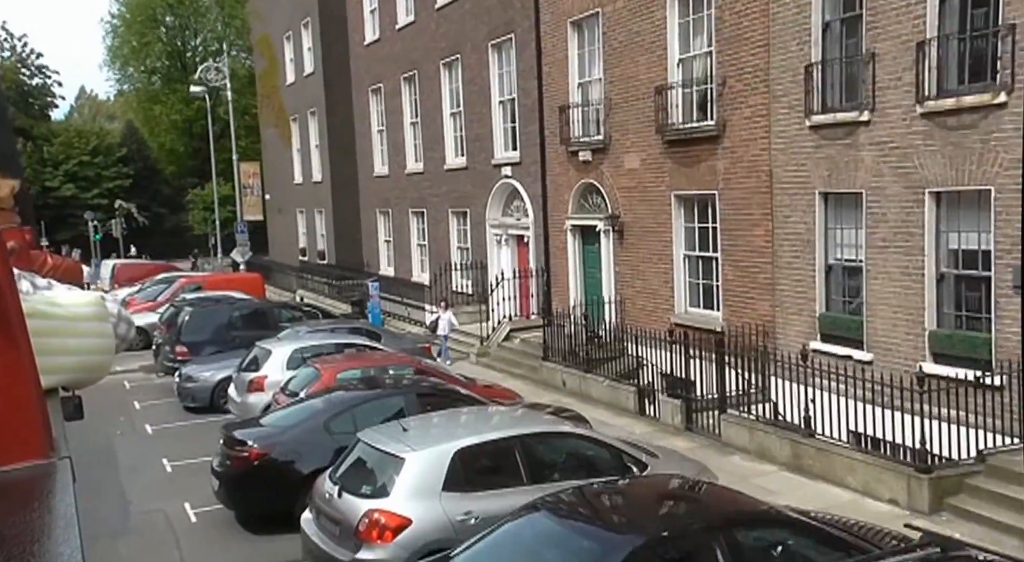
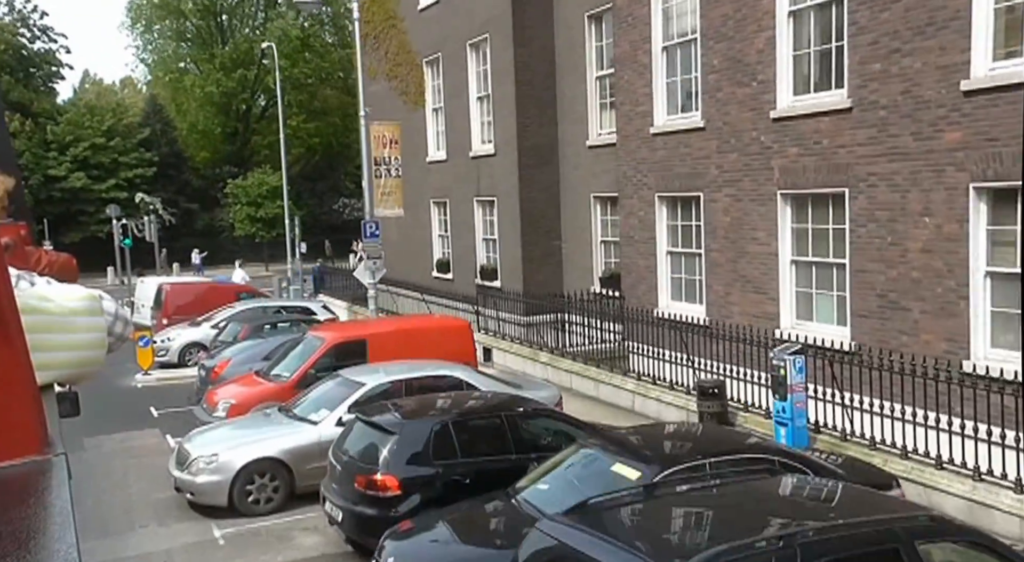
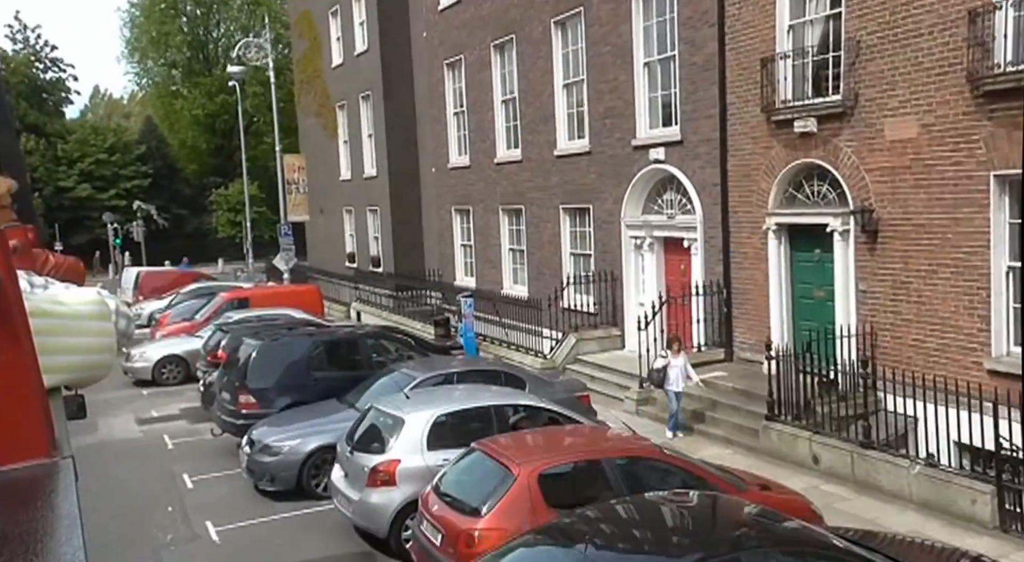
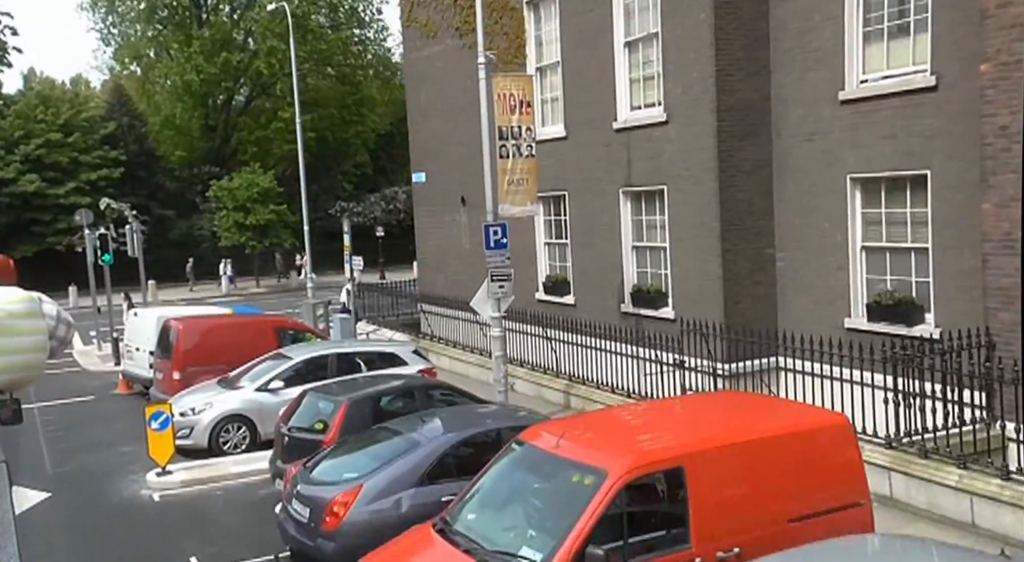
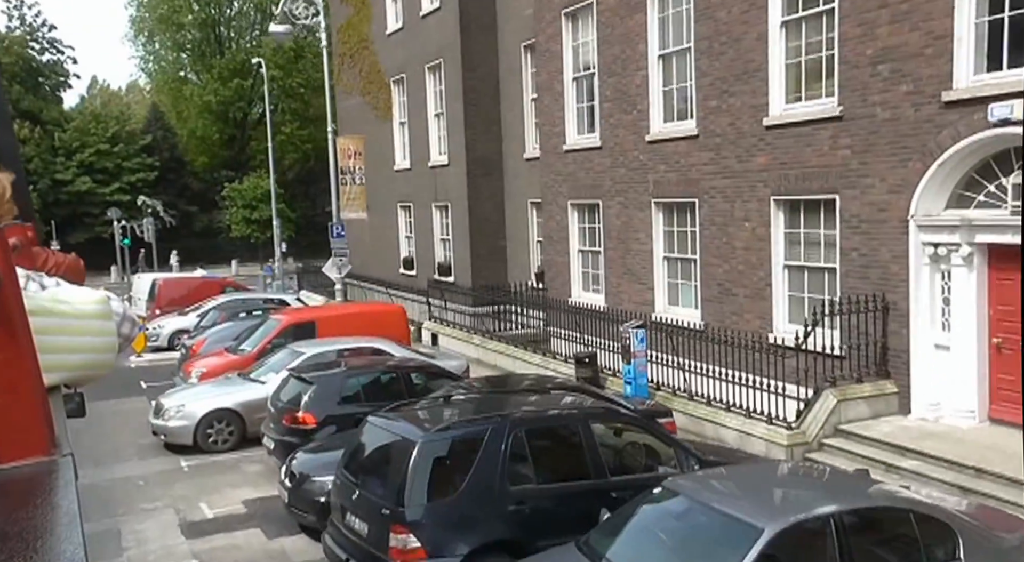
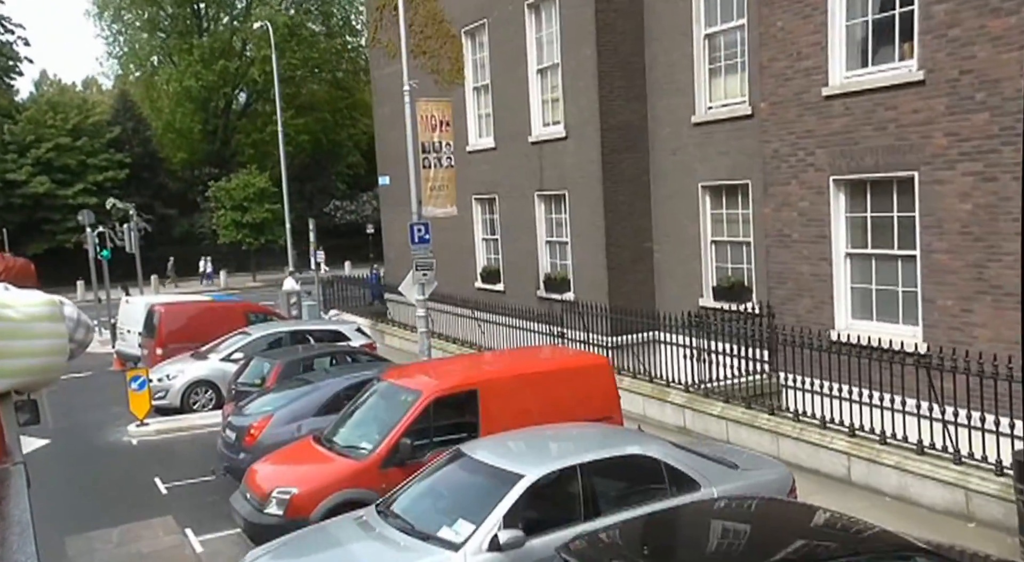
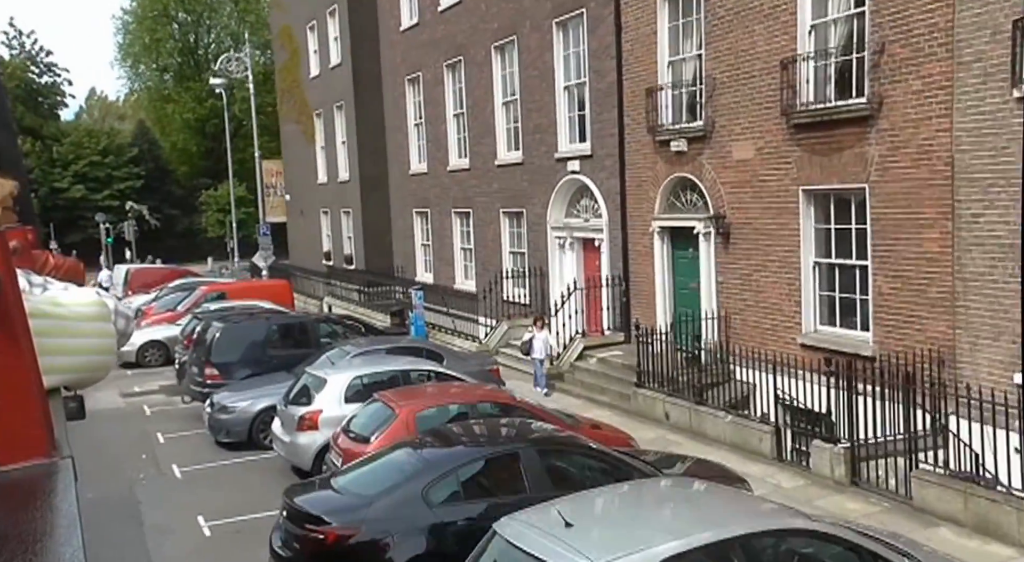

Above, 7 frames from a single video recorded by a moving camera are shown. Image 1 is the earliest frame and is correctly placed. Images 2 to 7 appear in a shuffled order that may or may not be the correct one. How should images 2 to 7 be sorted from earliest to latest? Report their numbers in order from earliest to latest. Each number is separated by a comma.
7, 3, 5, 2, 6, 4
